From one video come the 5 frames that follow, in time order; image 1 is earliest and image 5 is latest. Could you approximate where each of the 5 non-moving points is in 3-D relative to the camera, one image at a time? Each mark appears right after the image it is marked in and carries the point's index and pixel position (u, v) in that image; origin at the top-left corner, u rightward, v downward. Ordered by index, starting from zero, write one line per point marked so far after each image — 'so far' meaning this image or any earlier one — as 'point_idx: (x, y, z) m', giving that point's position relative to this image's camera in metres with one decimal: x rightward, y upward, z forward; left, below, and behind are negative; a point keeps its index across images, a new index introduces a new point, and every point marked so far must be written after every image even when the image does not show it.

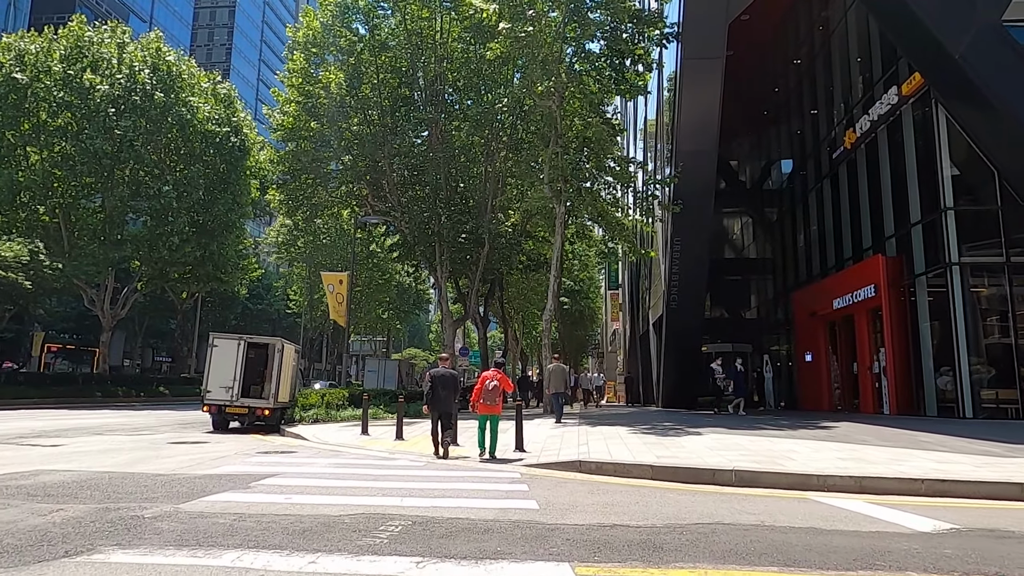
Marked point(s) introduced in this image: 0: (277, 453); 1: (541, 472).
0: (-4.4, -3.1, +12.3) m
1: (+0.5, -2.7, +9.7) m
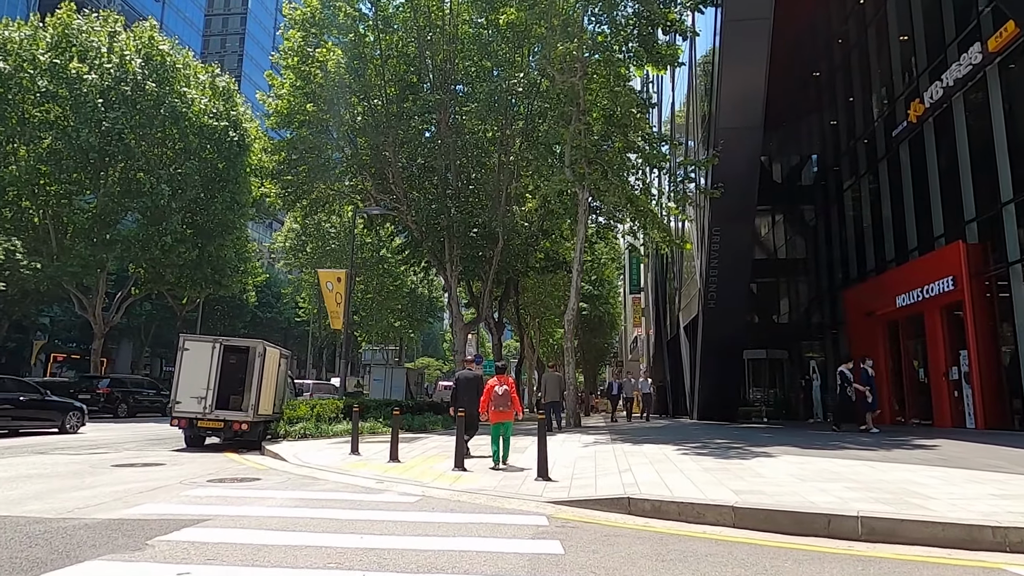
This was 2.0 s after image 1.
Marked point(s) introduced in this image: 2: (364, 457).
0: (-4.1, -2.8, +9.7) m
1: (+0.7, -2.4, +7.0) m
2: (-2.8, -3.2, +12.4) m
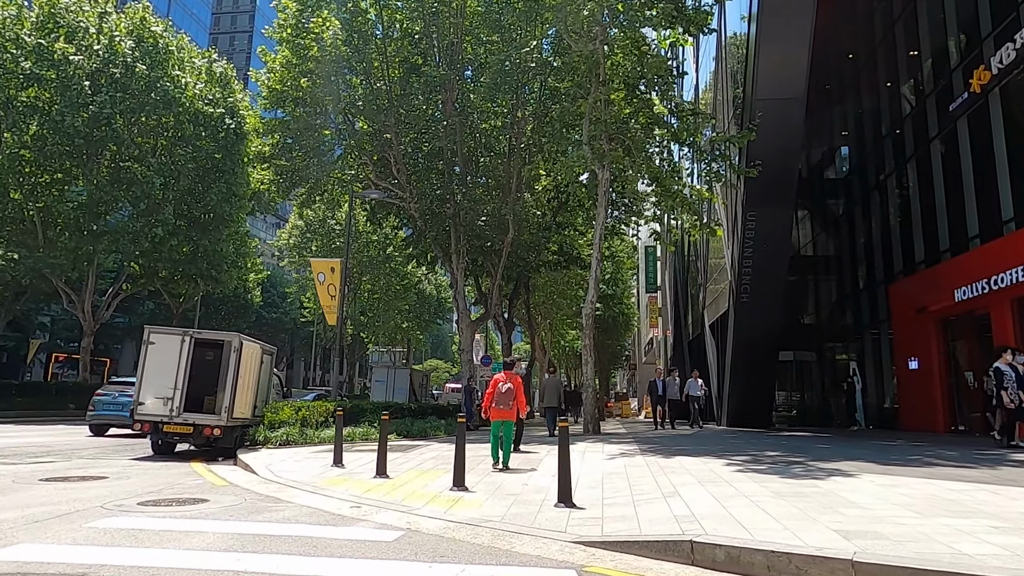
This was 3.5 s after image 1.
0: (-3.9, -2.5, +7.7) m
1: (+0.8, -2.1, +4.9) m
2: (-2.6, -2.9, +10.3) m
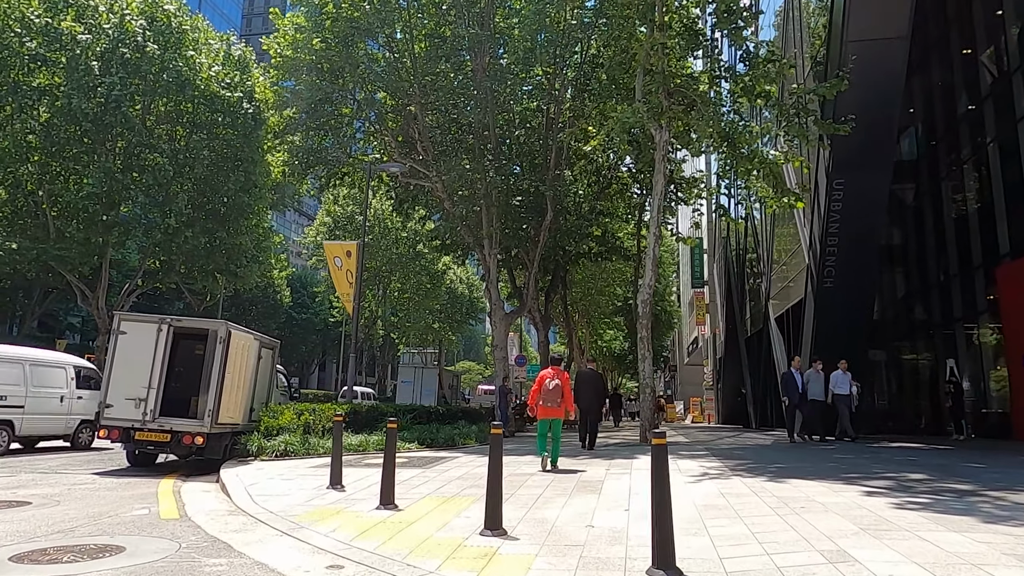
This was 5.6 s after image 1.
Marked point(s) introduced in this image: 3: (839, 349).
0: (-3.5, -2.1, +5.2) m
1: (+1.2, -1.6, +2.2) m
2: (-2.0, -2.5, +7.8) m
3: (+8.7, -1.7, +17.6) m
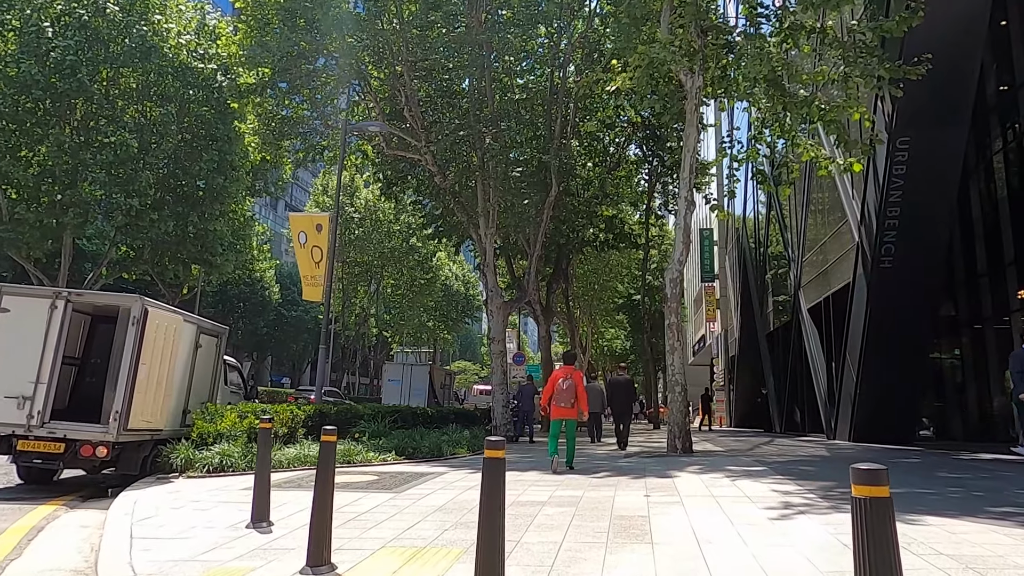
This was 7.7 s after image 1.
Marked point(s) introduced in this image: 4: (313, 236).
0: (-3.4, -1.6, +2.5) m
1: (+1.2, -1.2, -0.4) m
2: (-1.9, -2.0, +5.1) m
3: (+8.7, -1.3, +15.0) m
4: (-4.6, +1.2, +15.7) m
